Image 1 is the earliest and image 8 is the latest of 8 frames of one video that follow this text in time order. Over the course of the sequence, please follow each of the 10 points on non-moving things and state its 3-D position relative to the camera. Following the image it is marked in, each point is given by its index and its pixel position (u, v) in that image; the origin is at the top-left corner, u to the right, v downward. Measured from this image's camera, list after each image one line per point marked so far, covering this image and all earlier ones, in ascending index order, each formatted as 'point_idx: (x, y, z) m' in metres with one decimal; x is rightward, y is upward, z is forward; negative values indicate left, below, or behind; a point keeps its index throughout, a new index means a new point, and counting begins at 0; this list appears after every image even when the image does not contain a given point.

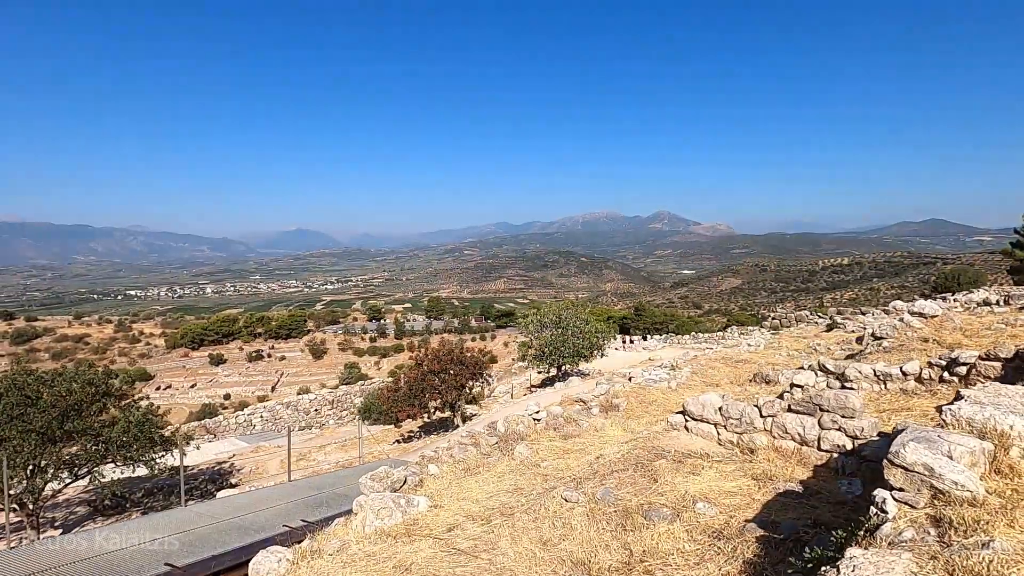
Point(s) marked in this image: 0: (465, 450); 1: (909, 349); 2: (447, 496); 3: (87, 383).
0: (-0.6, -1.9, +5.8) m
1: (+6.4, -1.0, +8.0) m
2: (-0.6, -2.0, +4.7) m
3: (-8.9, -1.9, +10.4) m
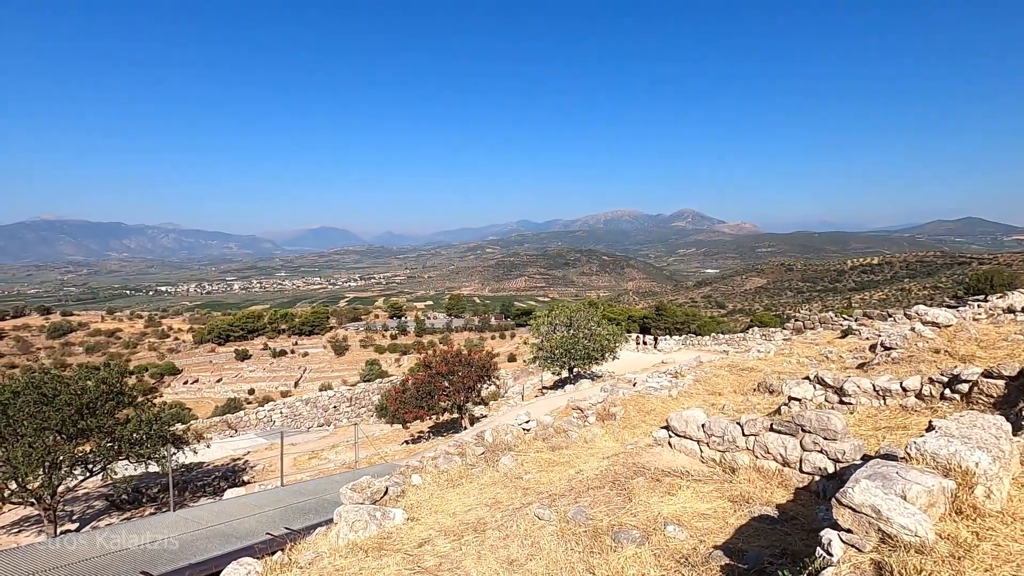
0: (-0.7, -2.0, +5.7) m
1: (+6.4, -1.2, +7.7) m
2: (-0.8, -2.1, +4.7) m
3: (-8.8, -2.0, +10.7) m
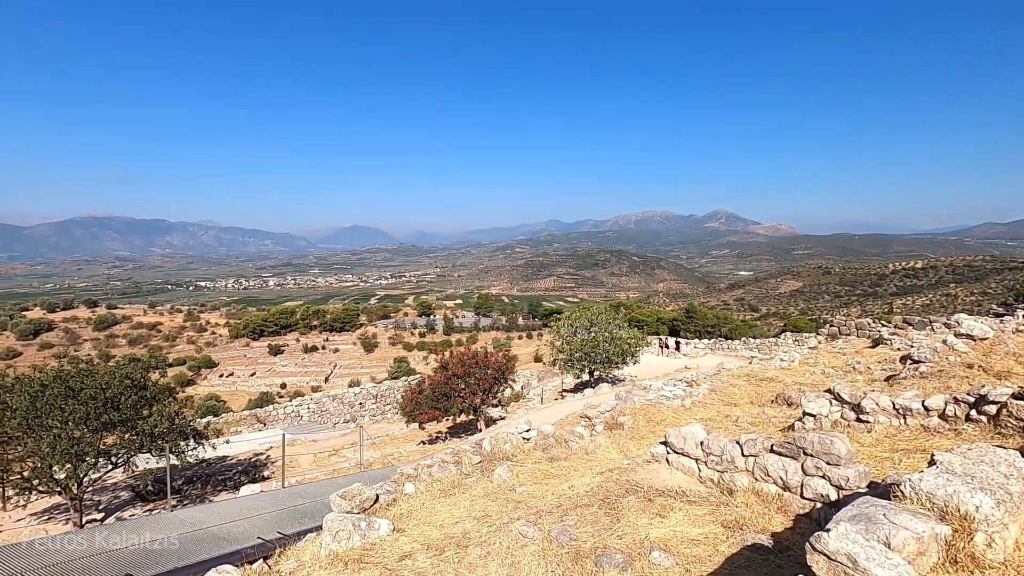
0: (-0.8, -2.1, +5.7) m
1: (+6.4, -1.3, +7.2) m
2: (-0.9, -2.2, +4.6) m
3: (-8.6, -2.0, +11.0) m
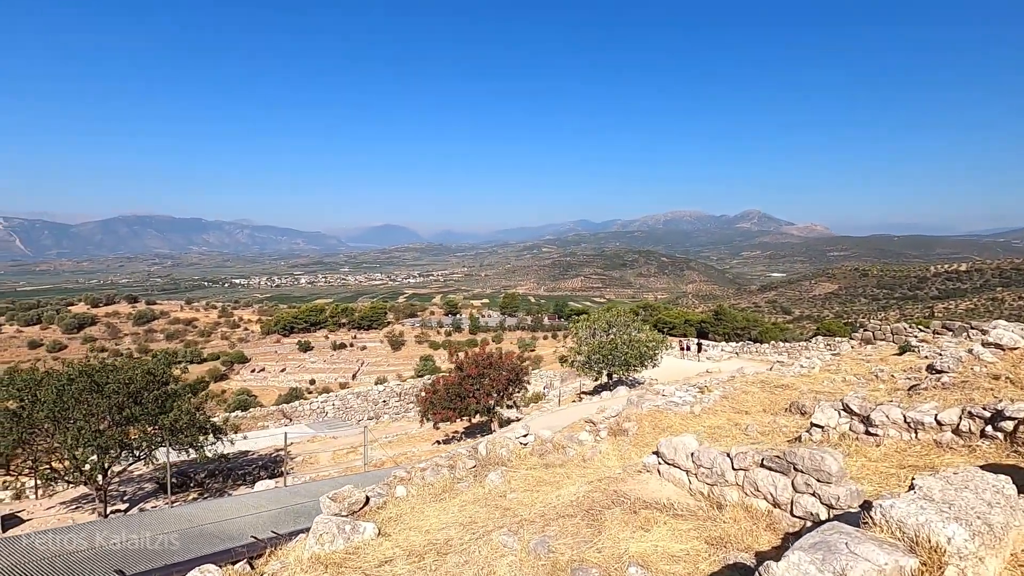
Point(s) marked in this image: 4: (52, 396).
0: (-0.9, -2.1, +5.6) m
1: (+6.4, -1.4, +6.9) m
2: (-1.1, -2.2, +4.6) m
3: (-8.4, -2.0, +11.4) m
4: (-9.5, -2.2, +10.1) m
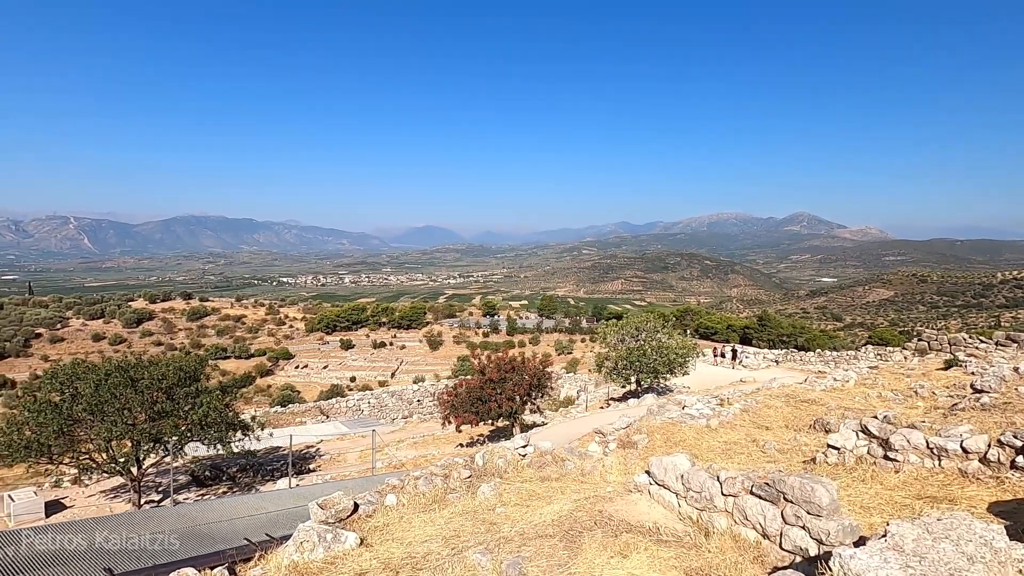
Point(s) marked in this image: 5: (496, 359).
0: (-0.9, -2.2, +5.6) m
1: (+6.4, -1.6, +6.3) m
2: (-1.2, -2.3, +4.6) m
3: (-8.0, -2.0, +11.9) m
4: (-9.2, -2.2, +10.7) m
5: (-0.6, -2.5, +17.3) m
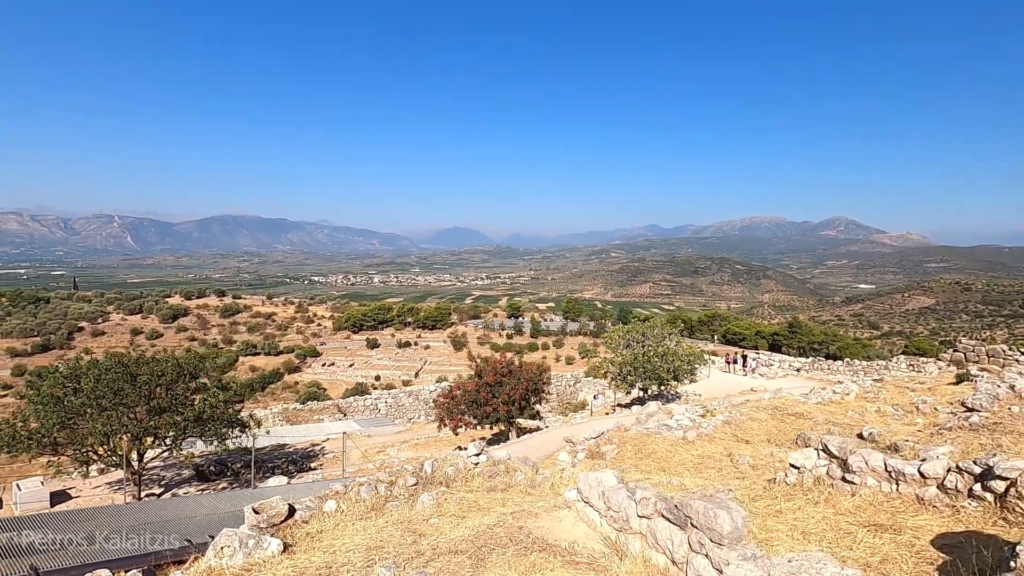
0: (-1.5, -2.2, +5.5) m
1: (+5.9, -1.7, +5.9) m
2: (-1.9, -2.3, +4.5) m
3: (-8.3, -2.0, +12.1) m
4: (-9.5, -2.2, +11.0) m
5: (-0.6, -2.6, +17.2) m
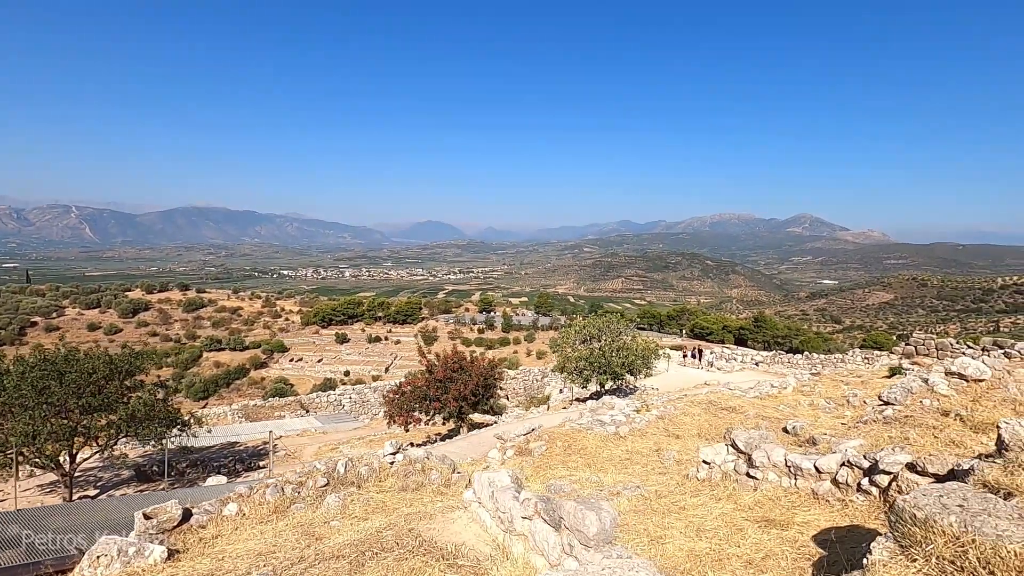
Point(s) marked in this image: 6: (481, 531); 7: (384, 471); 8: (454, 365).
0: (-2.5, -2.2, +5.3) m
1: (+4.9, -1.7, +6.1) m
2: (-2.8, -2.3, +4.3) m
3: (-9.6, -1.8, +11.5) m
4: (-10.8, -2.0, +10.3) m
5: (-2.2, -2.4, +17.0) m
6: (-0.2, -1.9, +3.8) m
7: (-1.5, -2.1, +5.8) m
8: (-1.8, -2.6, +16.3) m
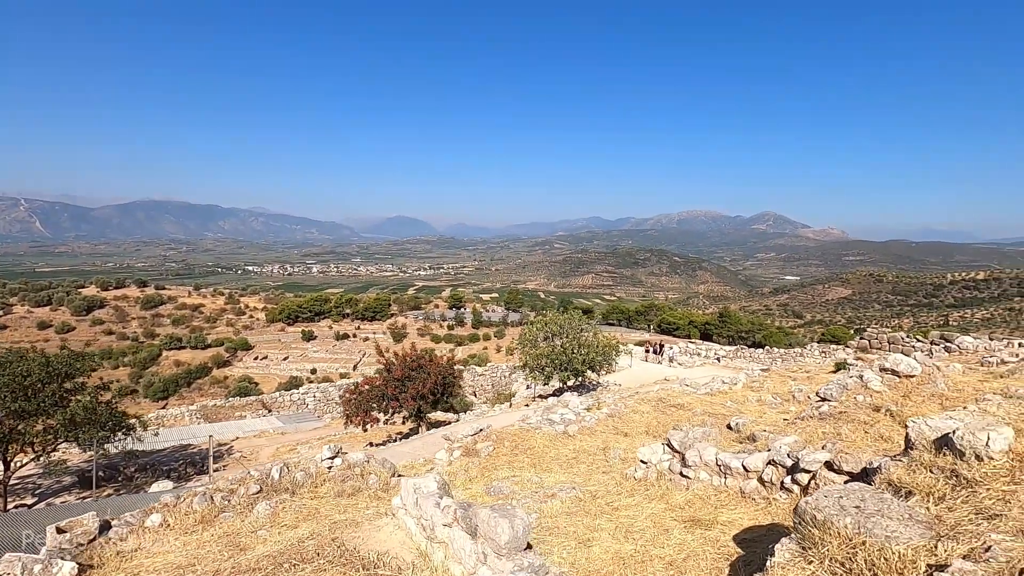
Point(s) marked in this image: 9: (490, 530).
0: (-3.1, -2.2, +5.1) m
1: (+4.2, -1.7, +6.3) m
2: (-3.3, -2.3, +4.1) m
3: (-10.6, -1.7, +10.9) m
4: (-11.7, -2.0, +9.6) m
5: (-3.5, -2.3, +16.8) m
6: (-0.8, -1.9, +3.7) m
7: (-2.1, -2.1, +5.6) m
8: (-3.1, -2.5, +16.1) m
9: (-0.1, -1.5, +3.0) m
